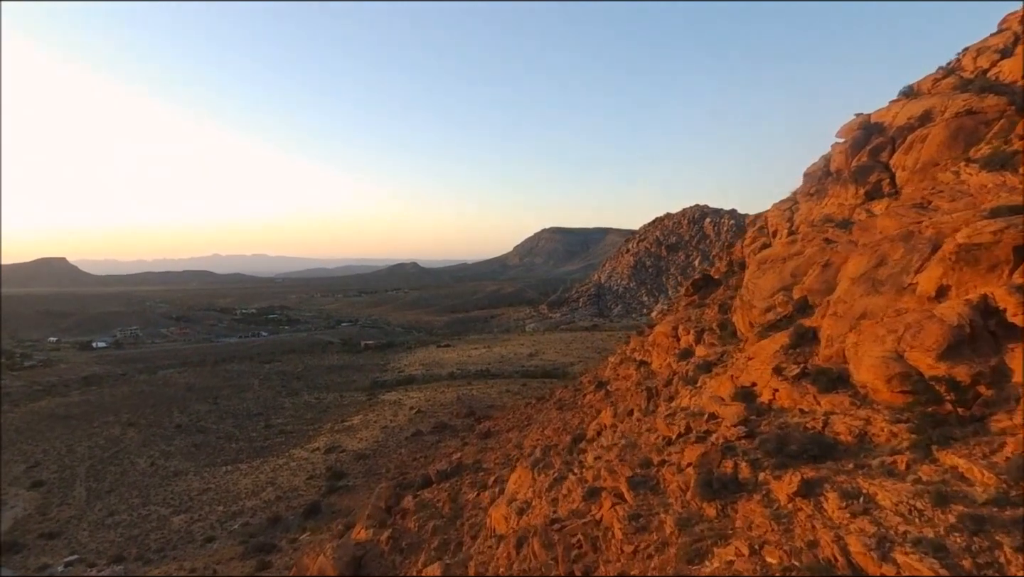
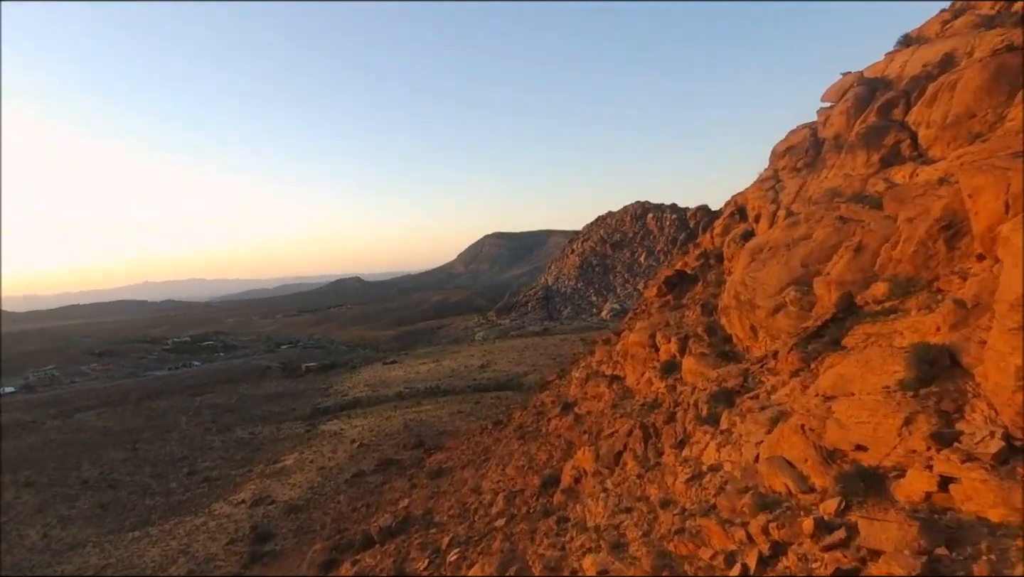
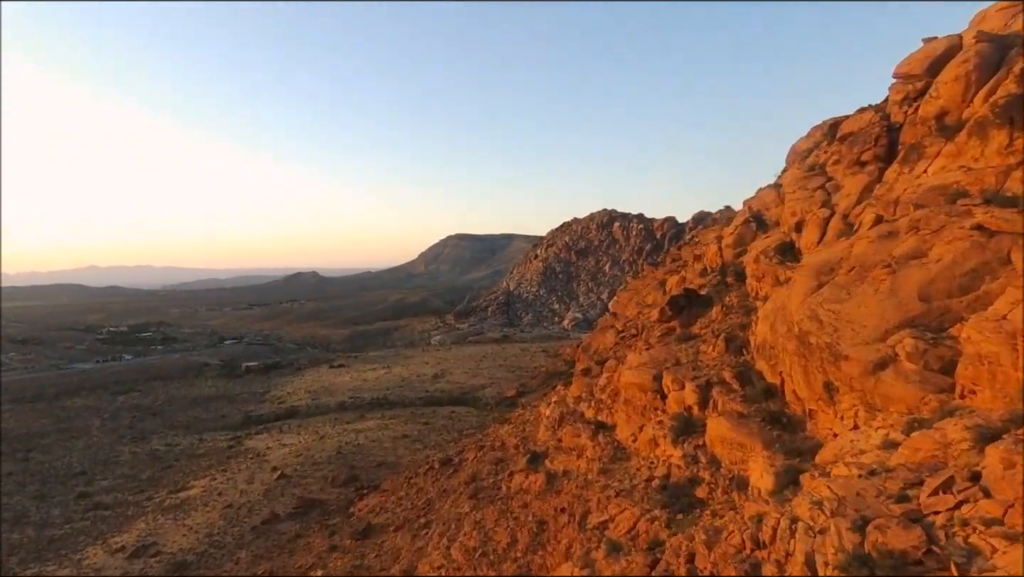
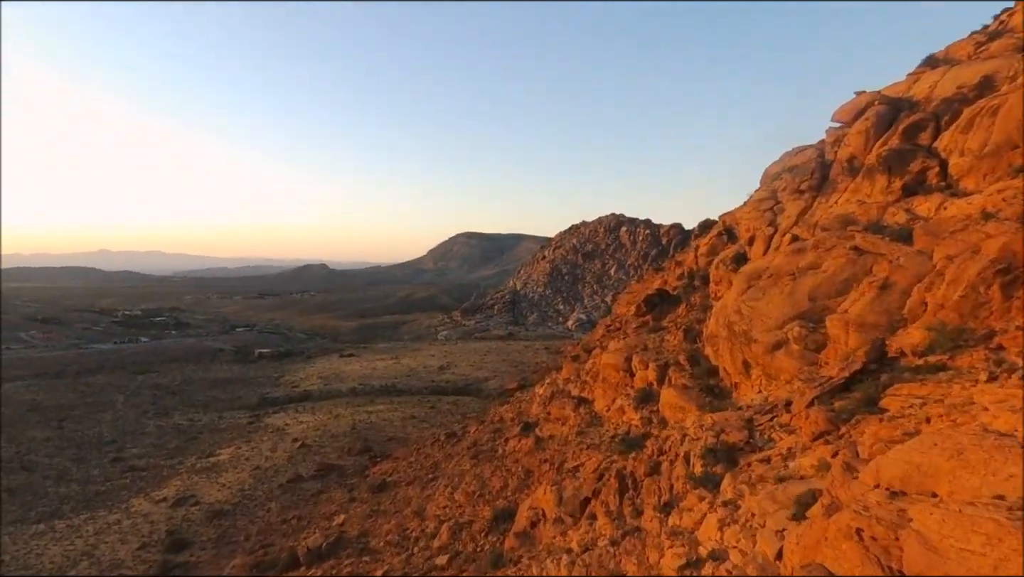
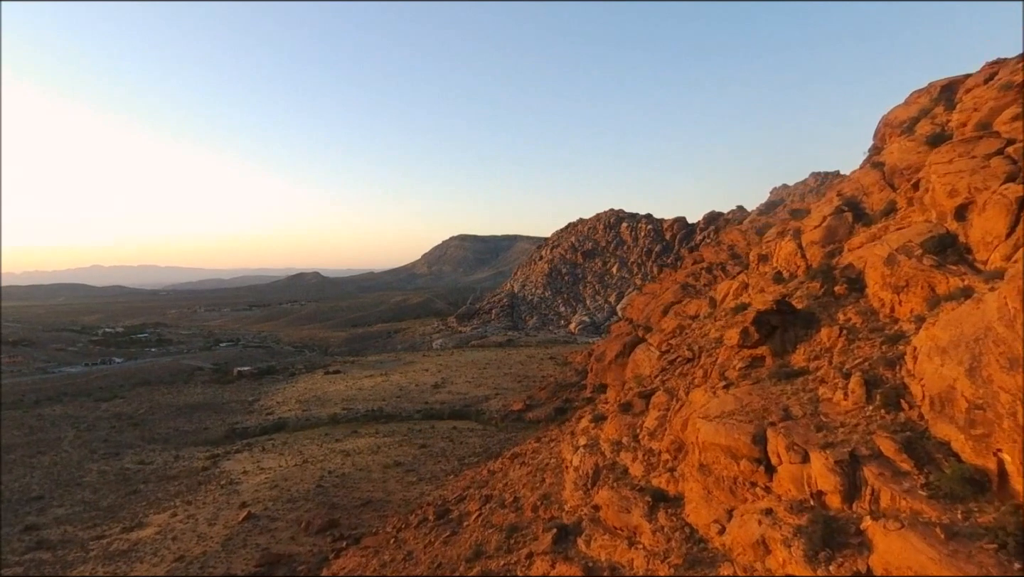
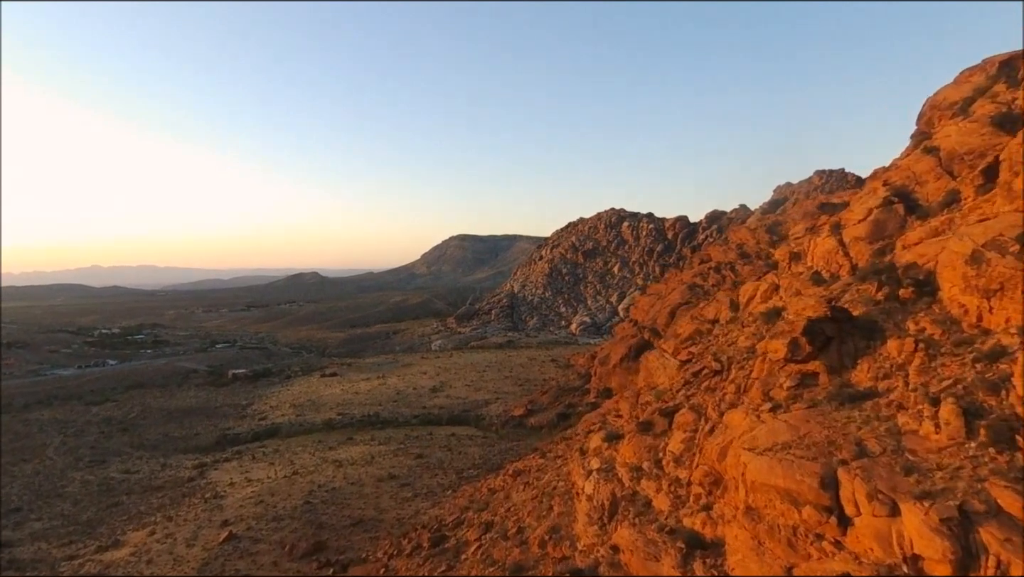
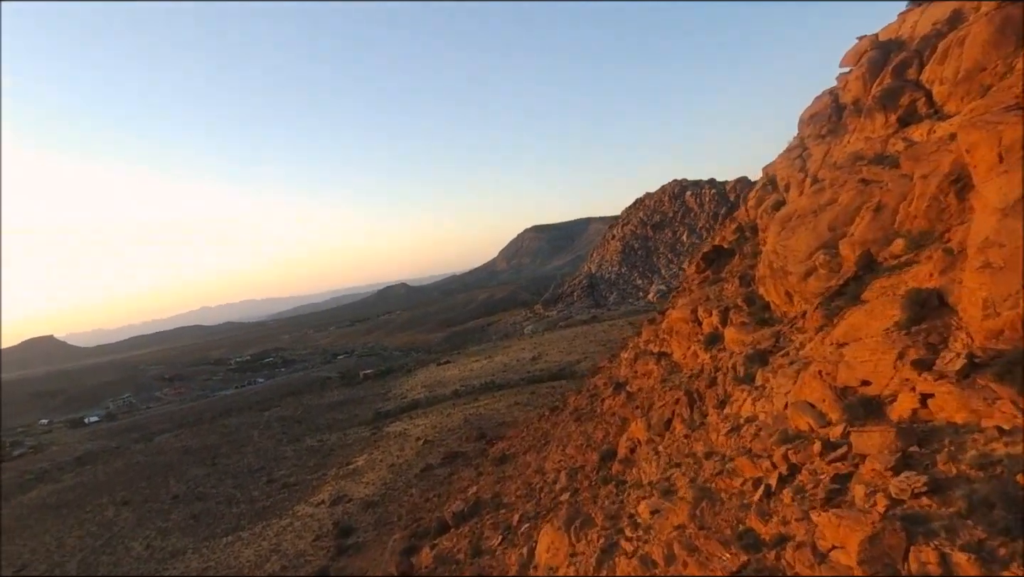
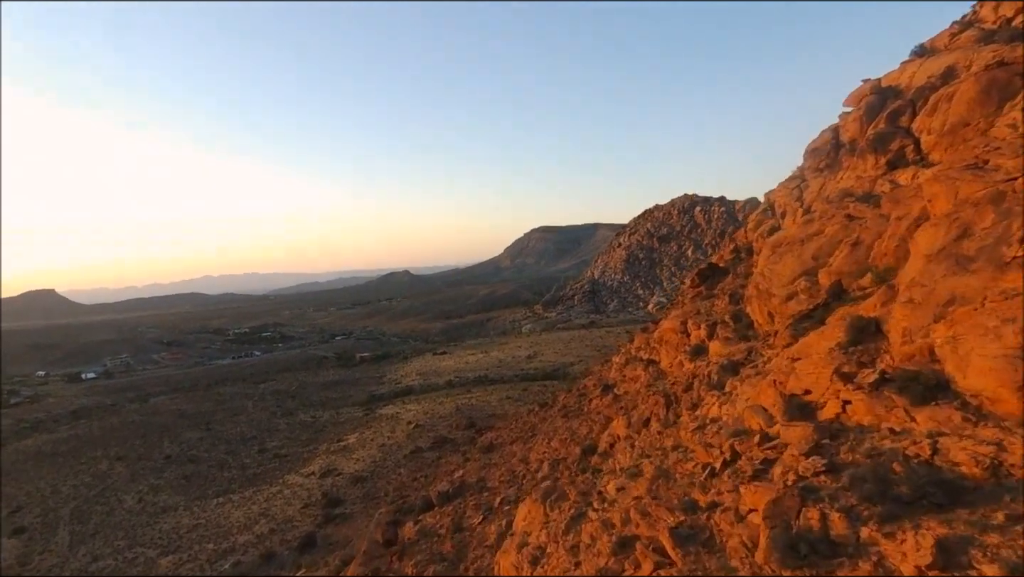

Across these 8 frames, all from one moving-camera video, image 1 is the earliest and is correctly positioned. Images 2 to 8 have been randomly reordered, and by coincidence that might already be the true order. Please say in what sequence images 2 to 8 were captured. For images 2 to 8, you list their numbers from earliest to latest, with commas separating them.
8, 7, 2, 4, 3, 5, 6
